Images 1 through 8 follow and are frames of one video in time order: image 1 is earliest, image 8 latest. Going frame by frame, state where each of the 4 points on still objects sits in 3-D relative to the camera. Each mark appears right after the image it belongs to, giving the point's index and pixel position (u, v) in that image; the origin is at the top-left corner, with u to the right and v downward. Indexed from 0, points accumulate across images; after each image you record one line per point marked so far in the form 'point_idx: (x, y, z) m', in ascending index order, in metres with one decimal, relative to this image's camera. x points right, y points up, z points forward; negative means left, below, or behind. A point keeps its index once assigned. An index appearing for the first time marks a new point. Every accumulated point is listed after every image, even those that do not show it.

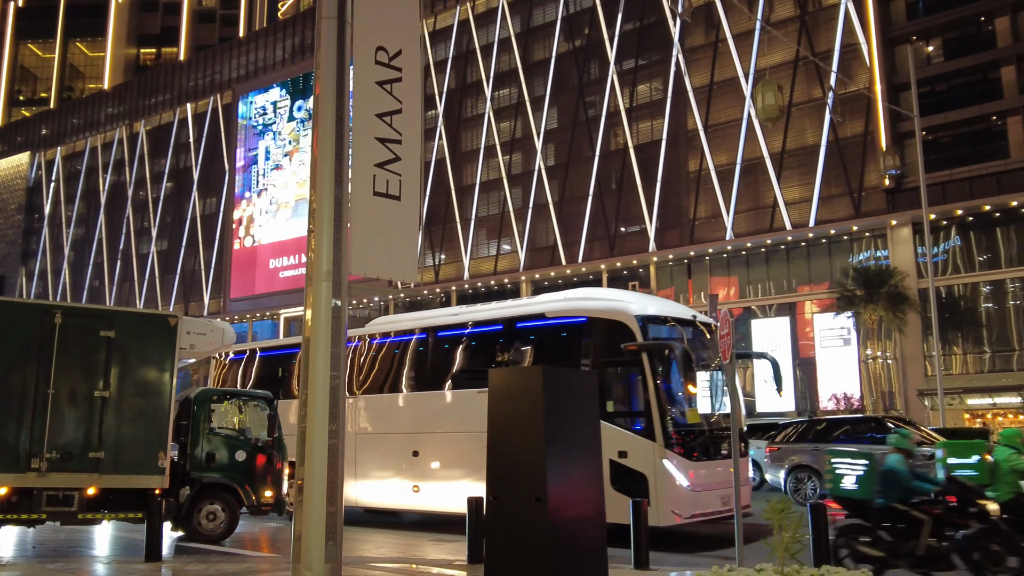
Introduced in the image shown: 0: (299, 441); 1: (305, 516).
0: (-1.5, -1.0, +6.1) m
1: (-1.4, -1.6, +6.0) m
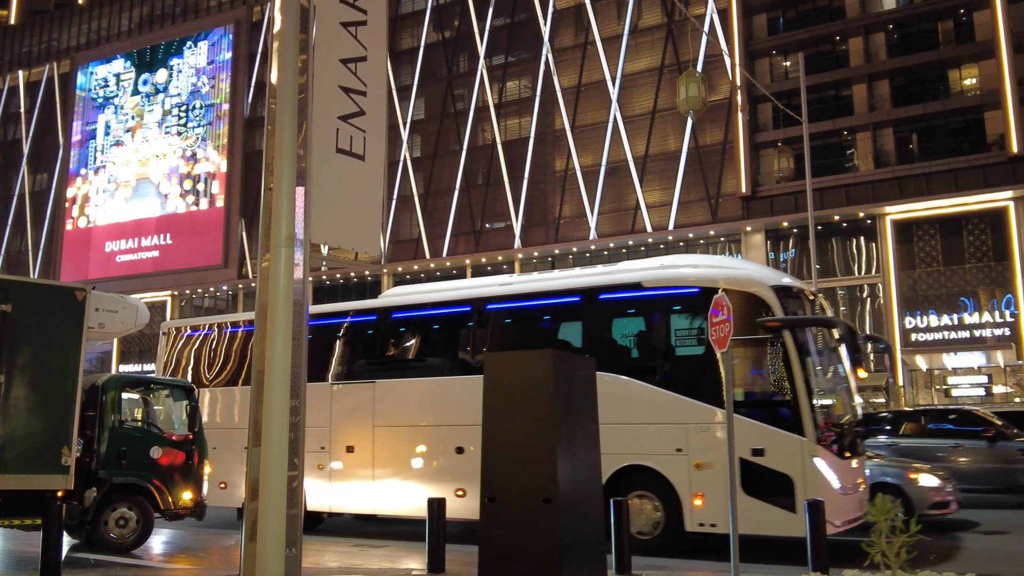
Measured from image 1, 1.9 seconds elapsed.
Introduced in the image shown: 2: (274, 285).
0: (-1.6, -0.8, +5.3) m
1: (-1.5, -1.4, +5.2) m
2: (-1.5, 0.0, +5.5) m
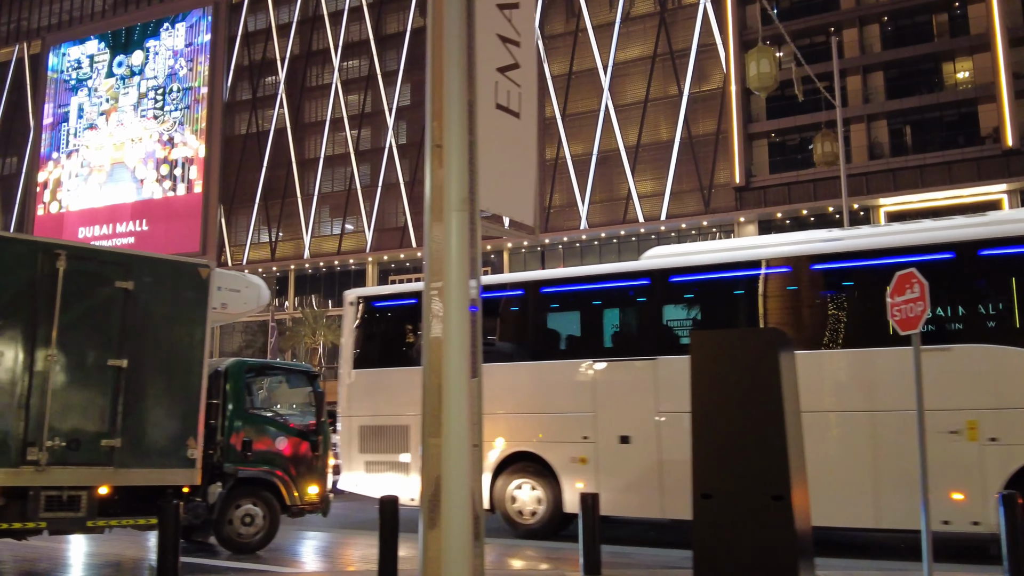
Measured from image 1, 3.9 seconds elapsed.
0: (-0.5, -0.7, +4.8) m
1: (-0.4, -1.3, +4.7) m
2: (-0.4, +0.2, +4.9) m
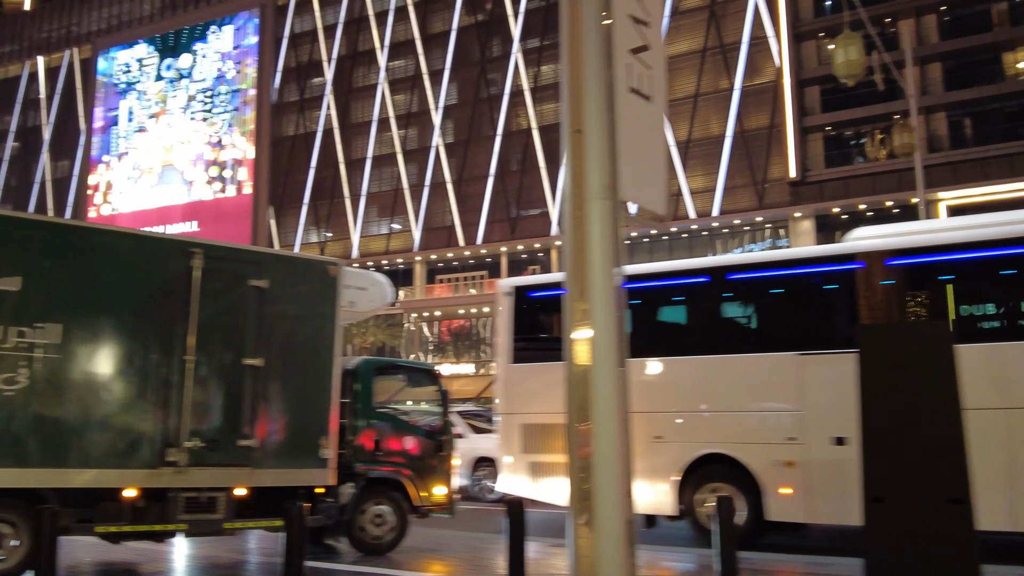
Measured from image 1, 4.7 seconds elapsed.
0: (+0.3, -0.6, +4.6) m
1: (+0.4, -1.3, +4.5) m
2: (+0.5, +0.2, +4.8) m
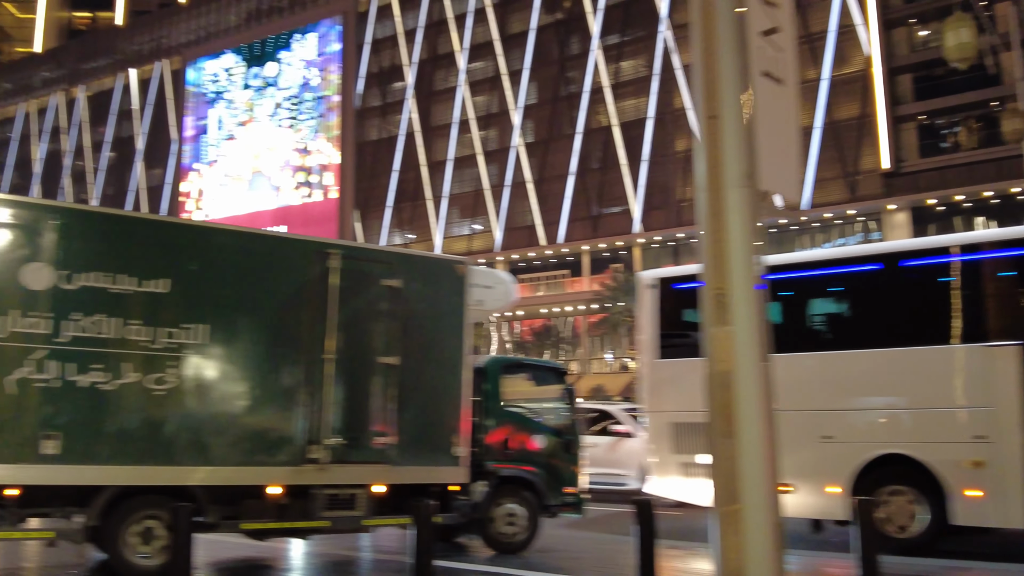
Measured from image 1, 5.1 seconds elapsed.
0: (+1.1, -0.6, +4.5) m
1: (+1.2, -1.2, +4.4) m
2: (+1.2, +0.3, +4.6) m
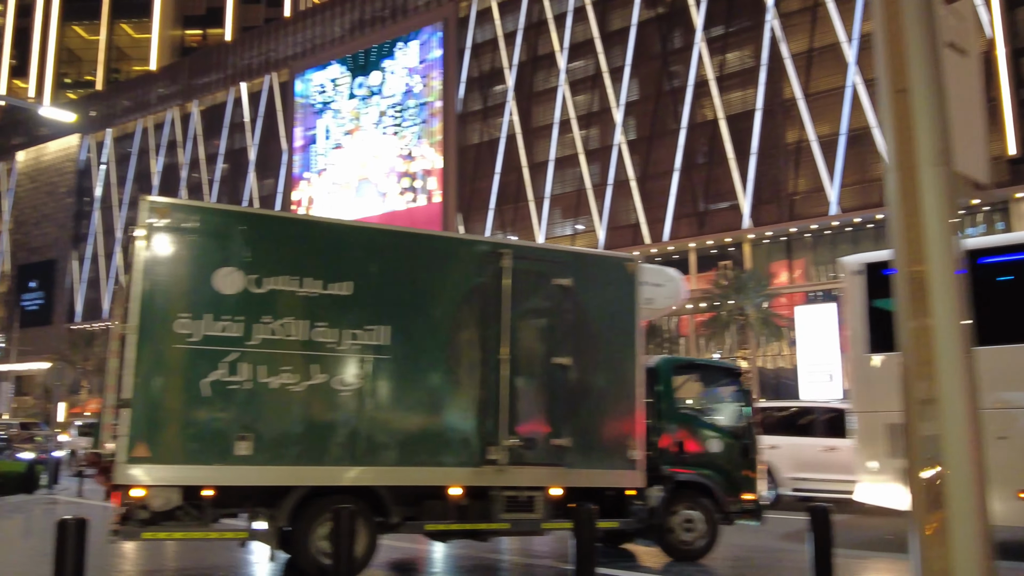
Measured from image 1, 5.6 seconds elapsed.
0: (+2.1, -0.6, +4.2) m
1: (+2.2, -1.2, +4.0) m
2: (+2.2, +0.3, +4.3) m
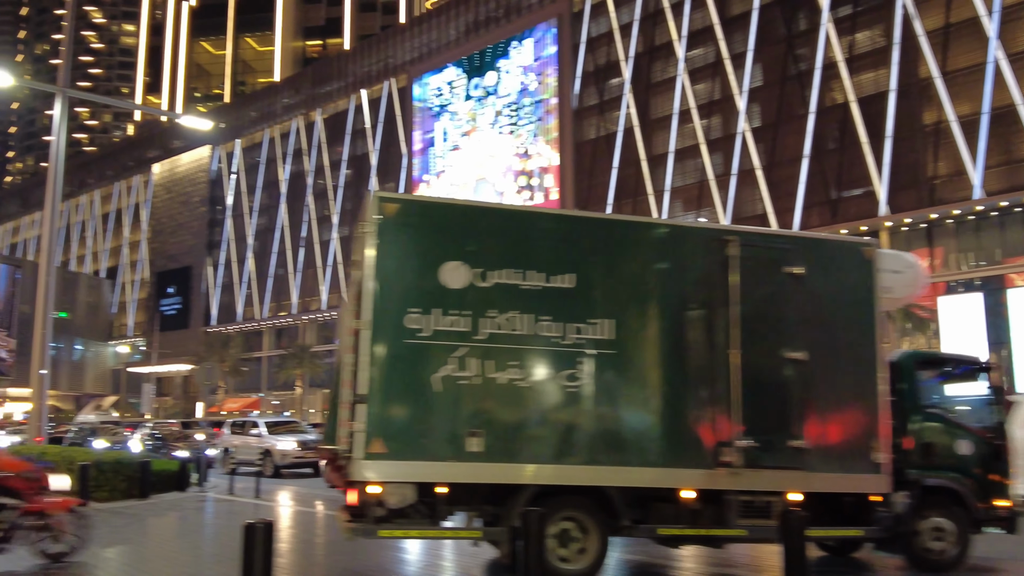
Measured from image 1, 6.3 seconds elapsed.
0: (+3.3, -0.5, +3.6) m
1: (+3.3, -1.1, +3.4) m
2: (+3.4, +0.4, +3.7) m
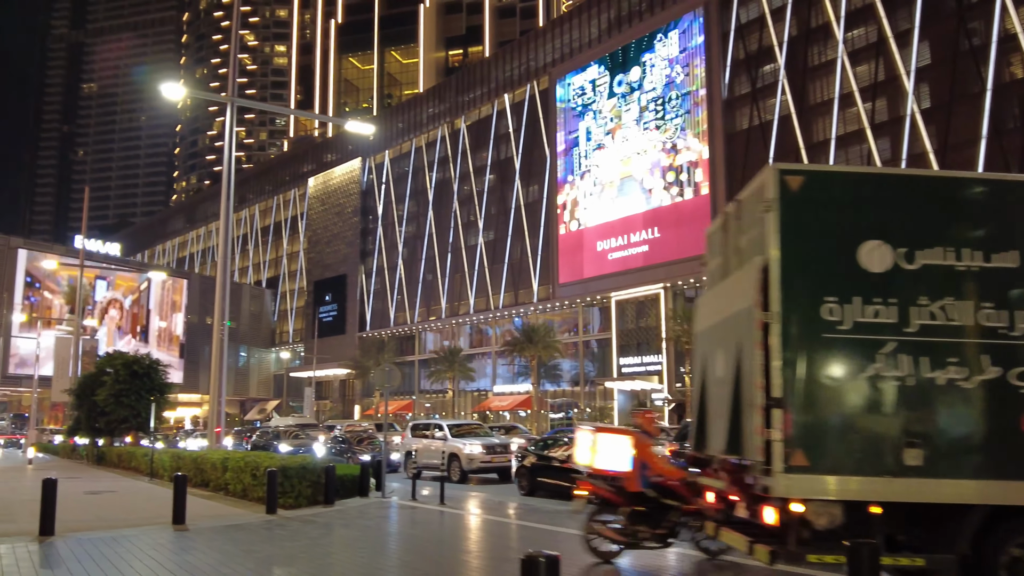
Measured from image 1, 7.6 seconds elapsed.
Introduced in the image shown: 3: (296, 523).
0: (+5.1, -0.3, +2.4) m
1: (+5.1, -0.9, +2.2) m
2: (+5.2, +0.6, +2.5) m
3: (-4.6, -5.1, +18.2) m
